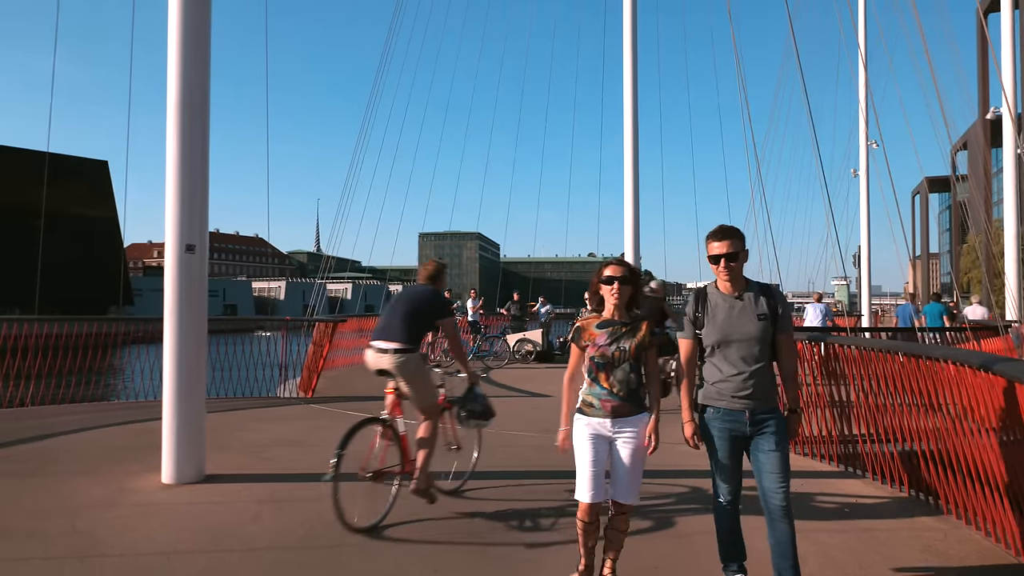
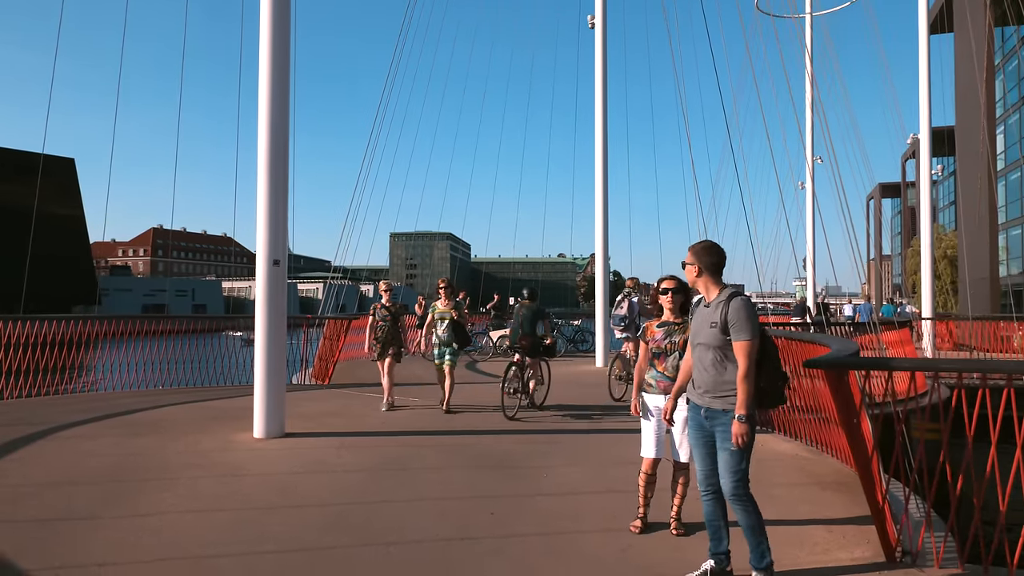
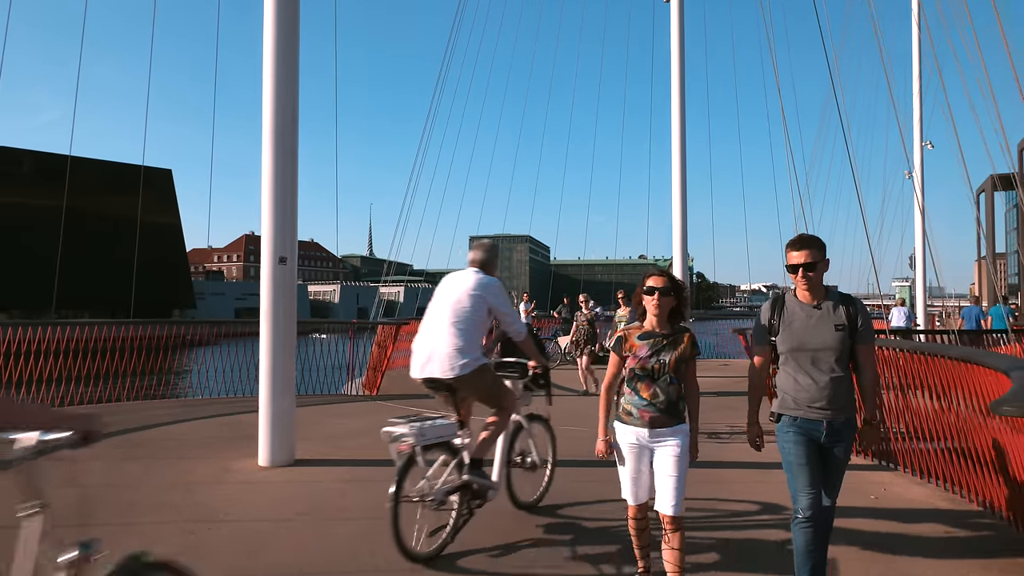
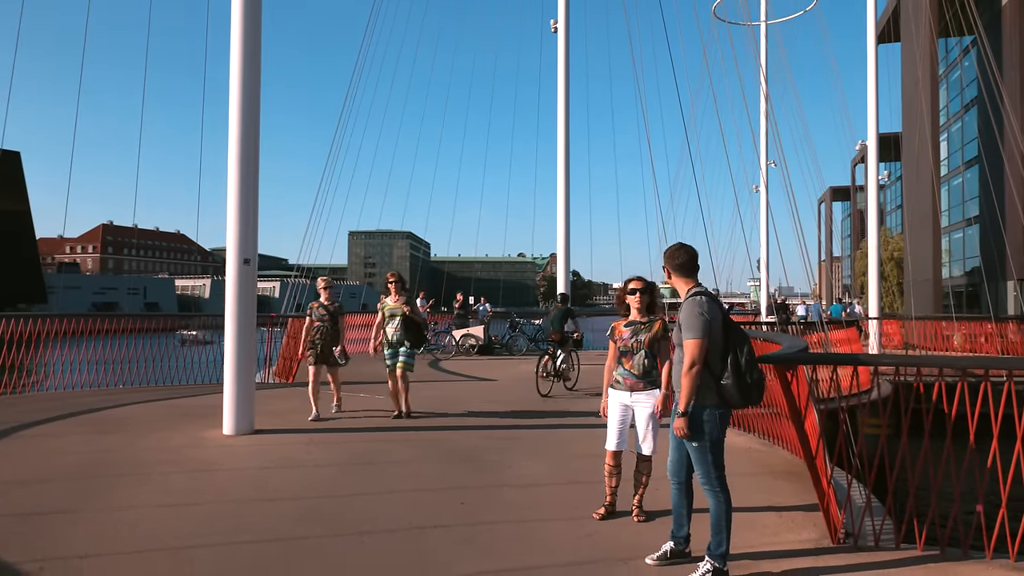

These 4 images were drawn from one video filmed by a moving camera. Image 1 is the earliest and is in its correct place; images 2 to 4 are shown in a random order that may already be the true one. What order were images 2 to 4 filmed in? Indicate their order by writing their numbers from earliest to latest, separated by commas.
3, 2, 4
